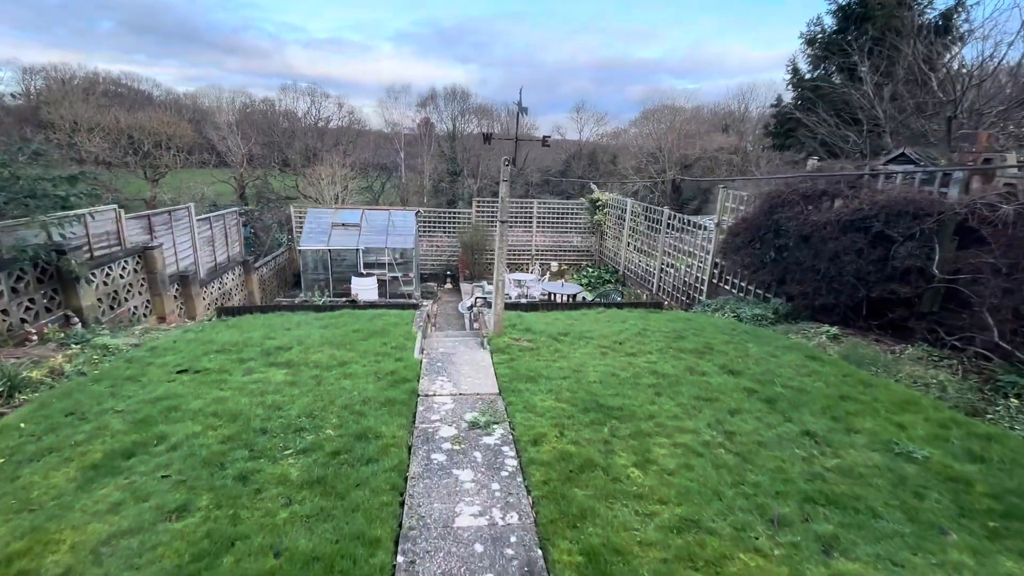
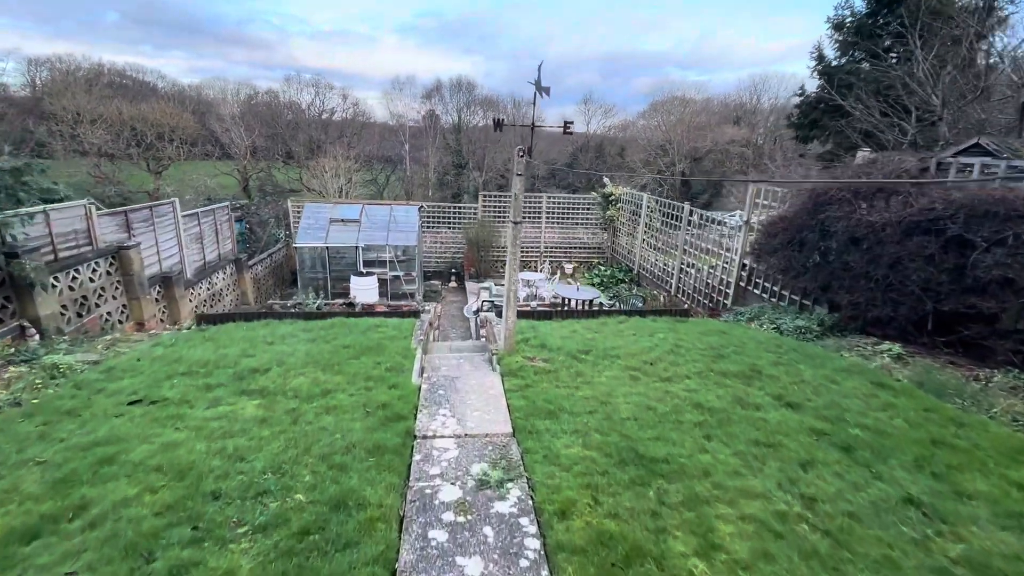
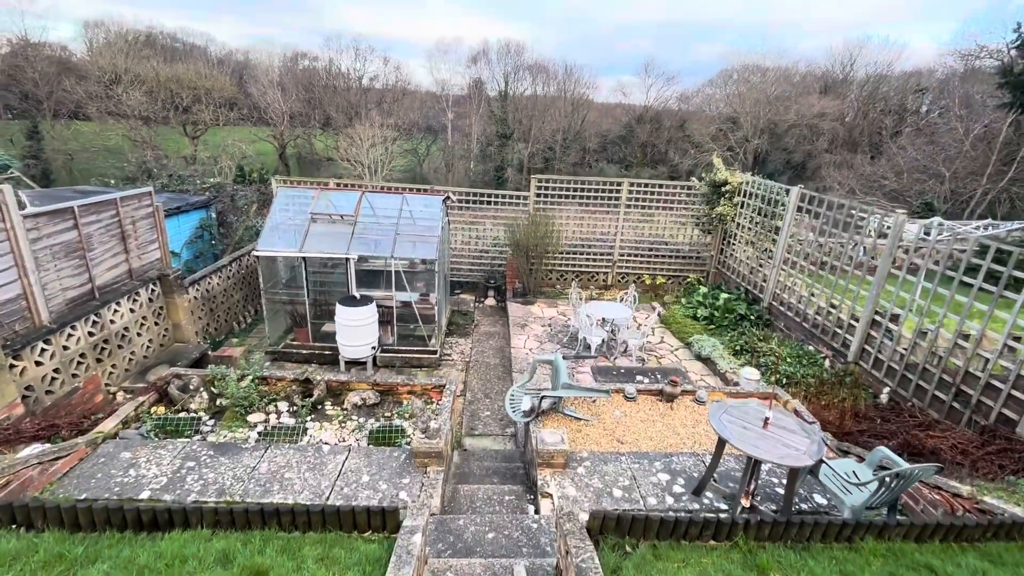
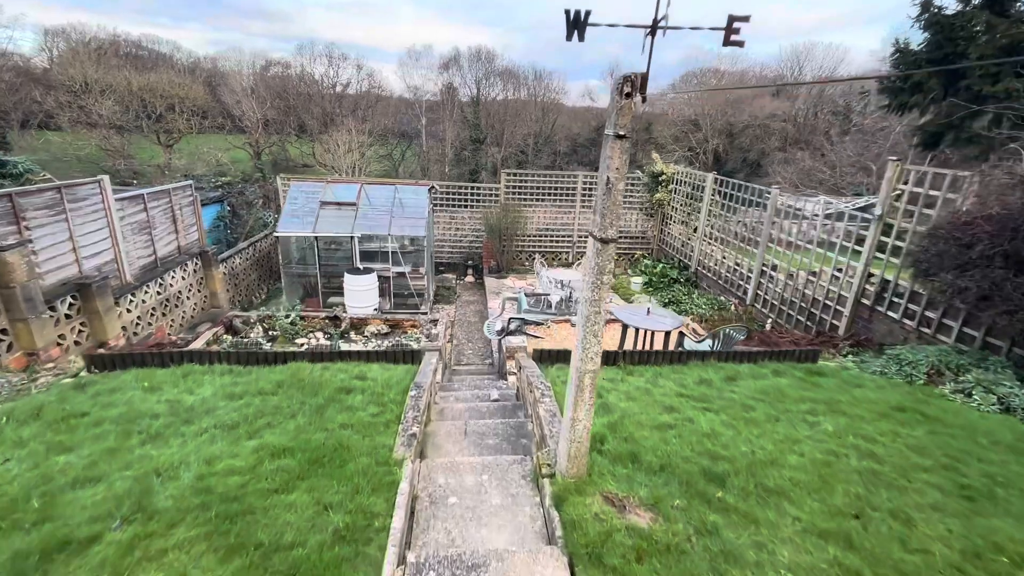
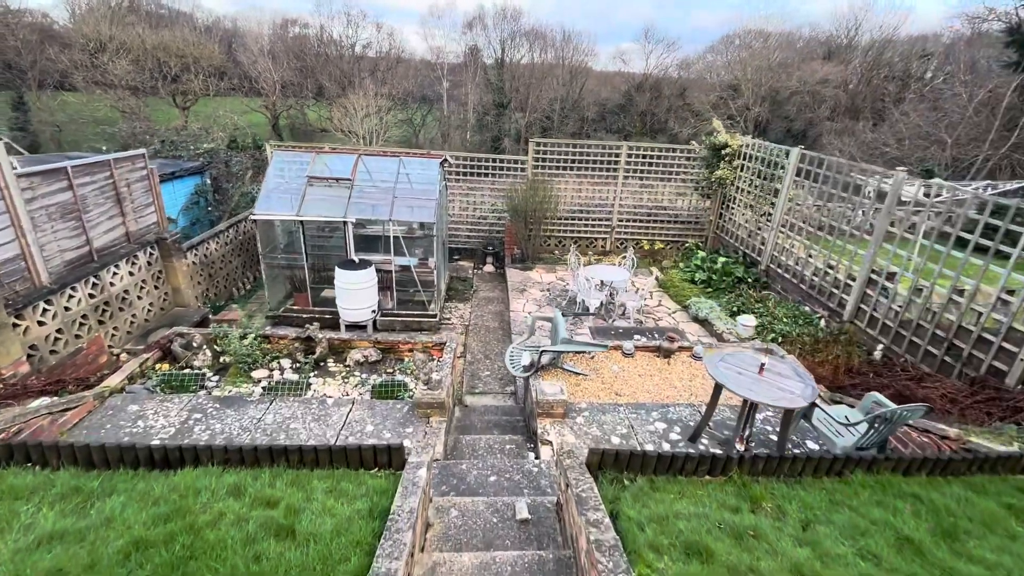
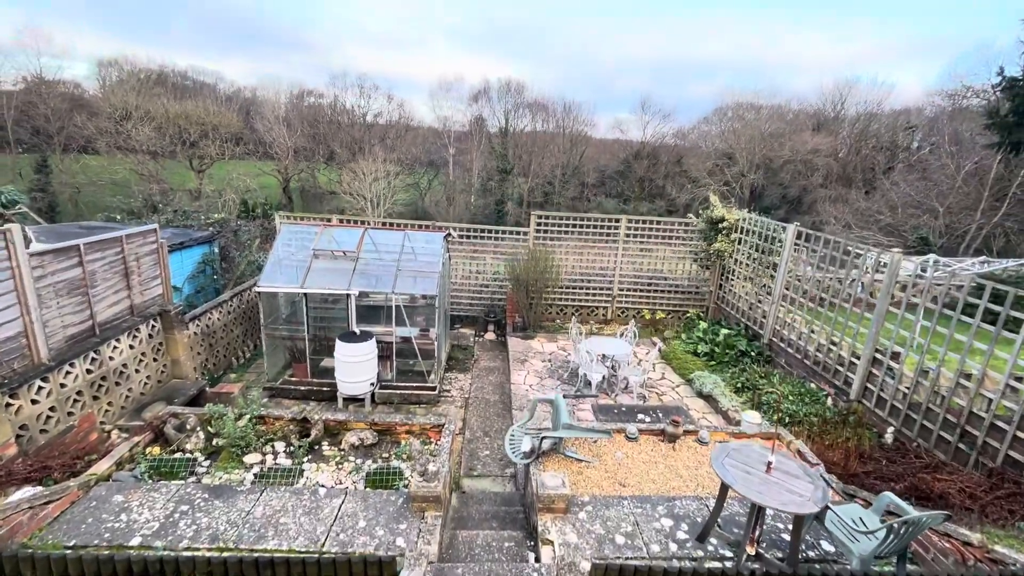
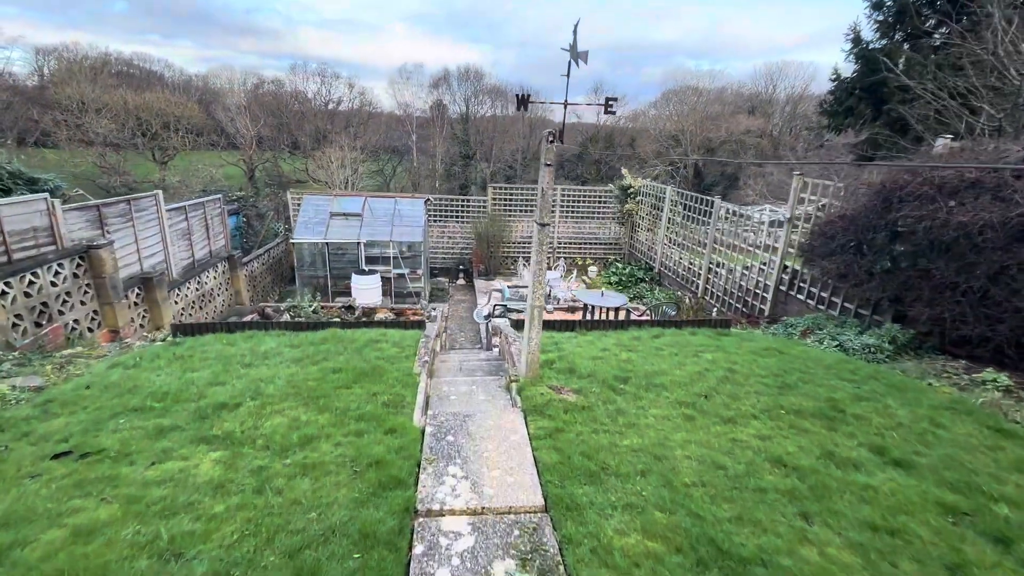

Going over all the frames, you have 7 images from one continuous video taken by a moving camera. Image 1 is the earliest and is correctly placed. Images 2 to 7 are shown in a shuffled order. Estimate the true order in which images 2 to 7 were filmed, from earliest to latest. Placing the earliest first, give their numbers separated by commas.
2, 7, 4, 5, 3, 6
